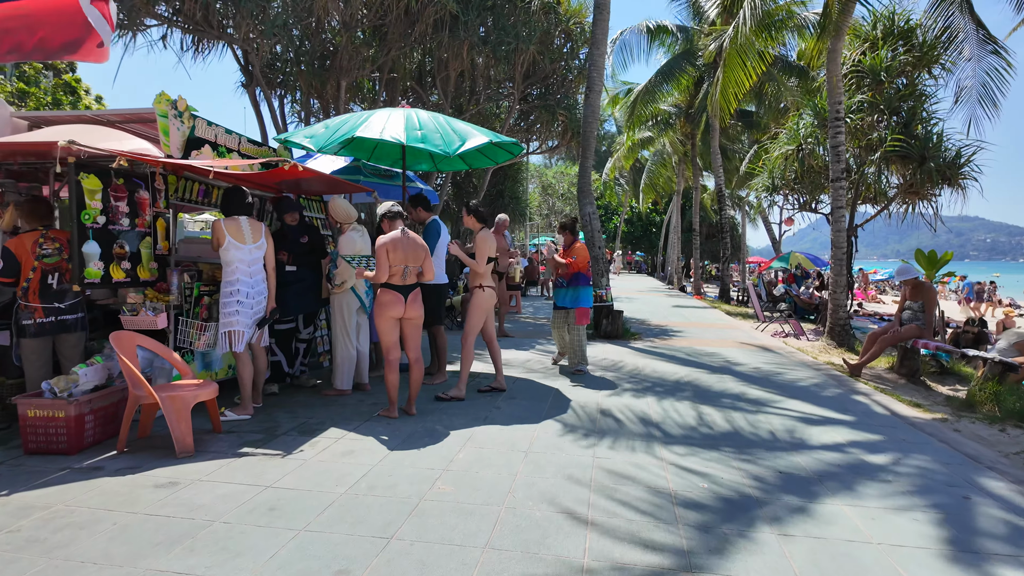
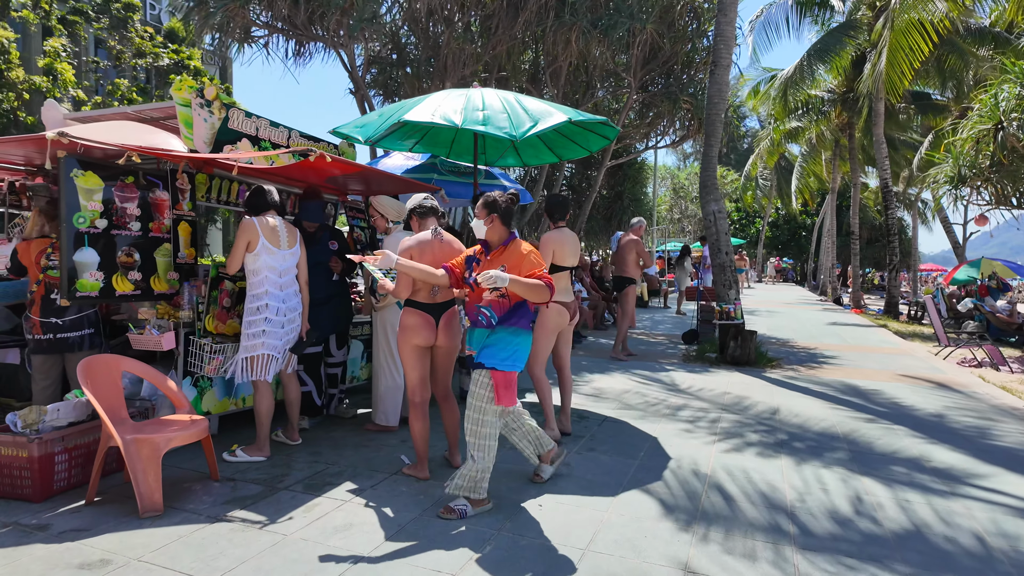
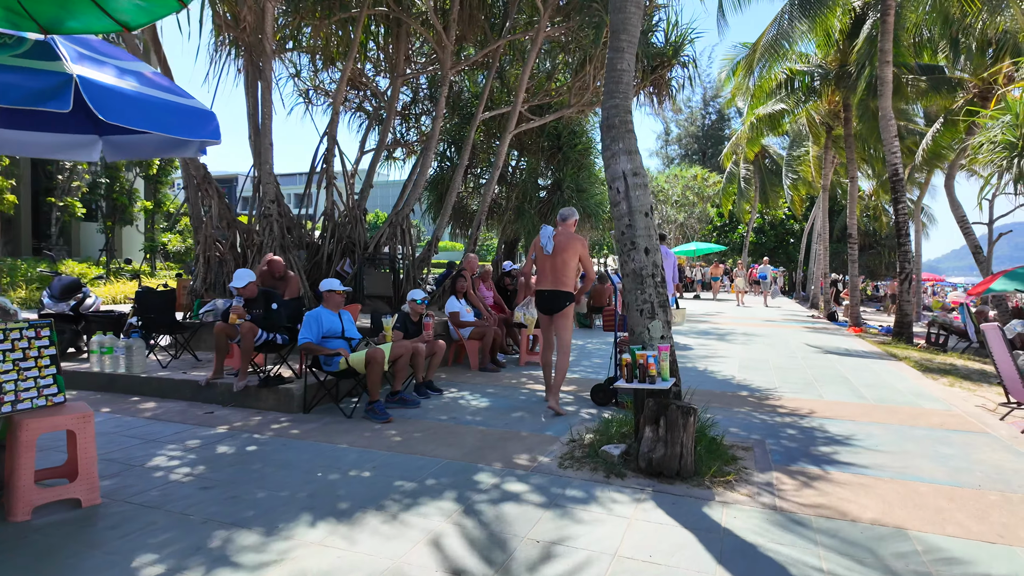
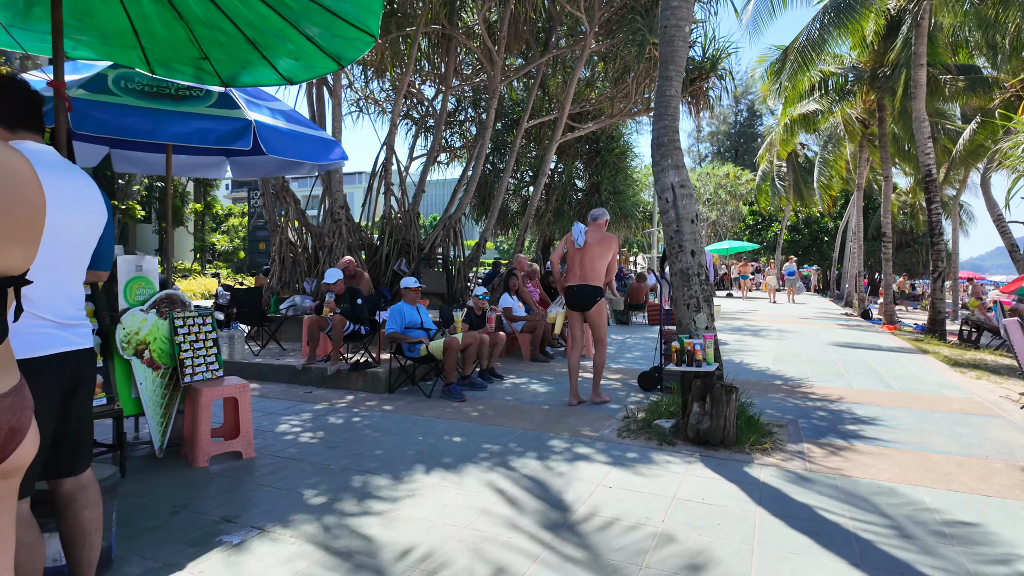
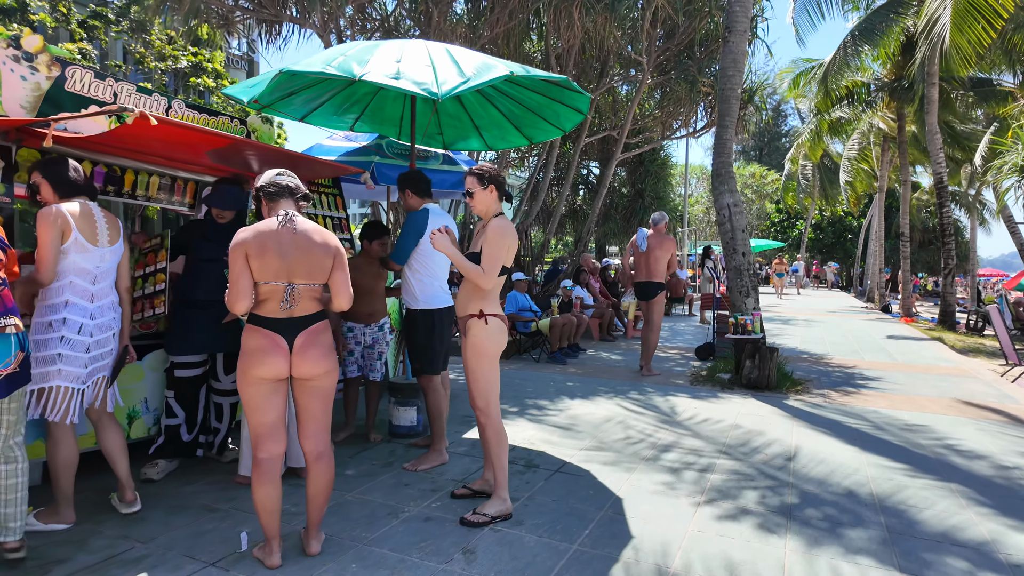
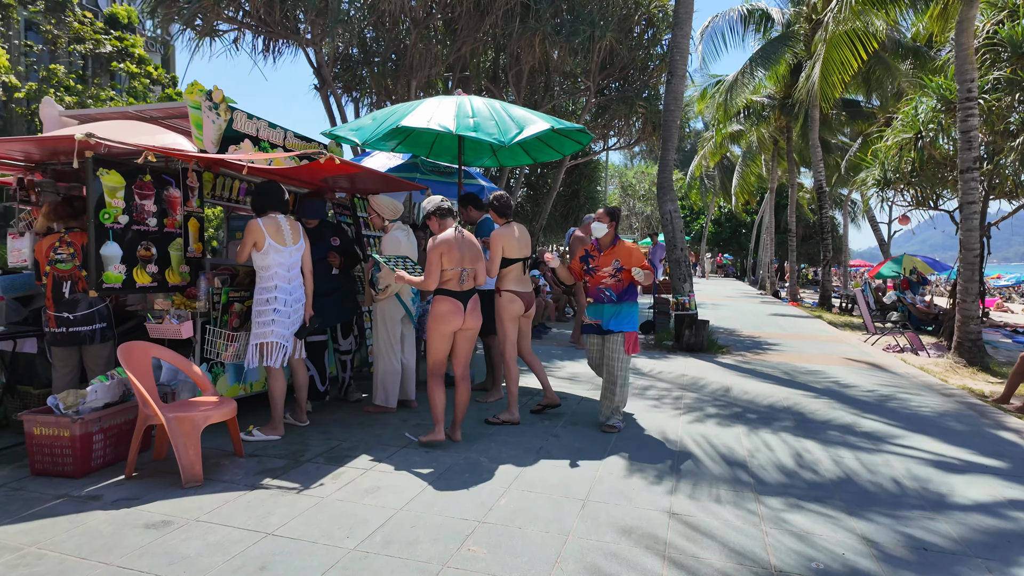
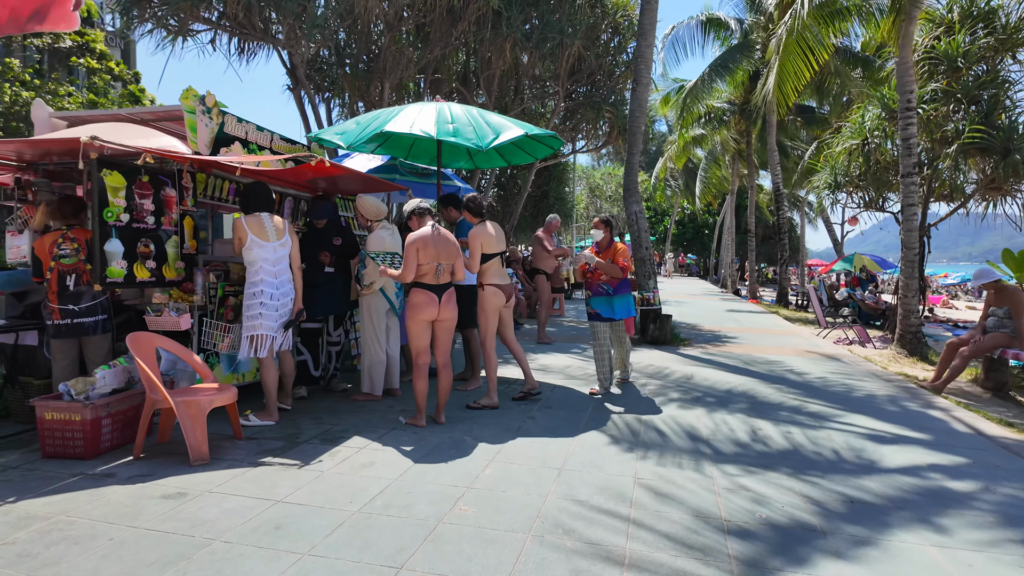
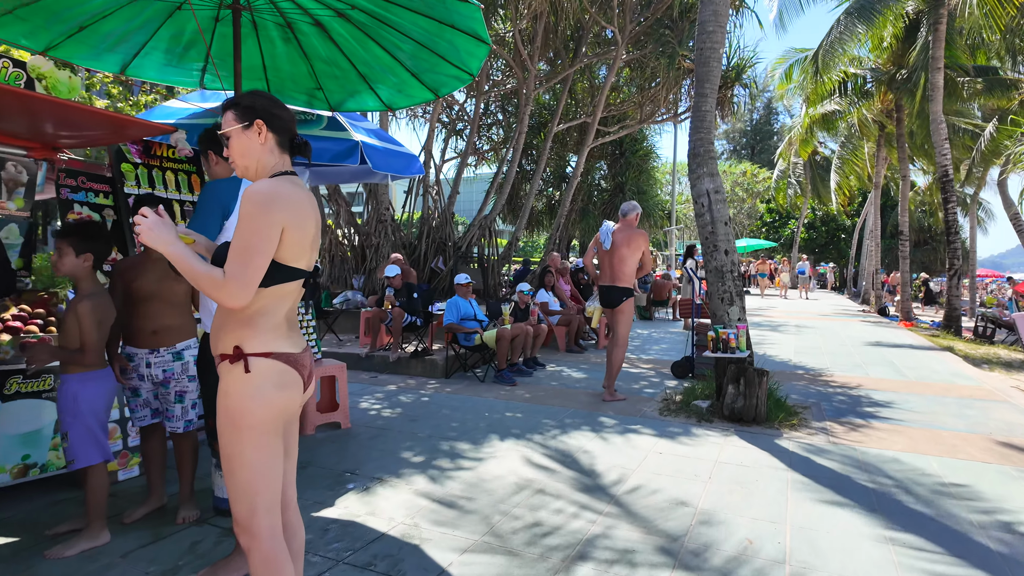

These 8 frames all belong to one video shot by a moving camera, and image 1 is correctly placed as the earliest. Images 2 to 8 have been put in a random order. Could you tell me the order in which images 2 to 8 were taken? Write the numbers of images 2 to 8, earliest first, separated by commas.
7, 6, 2, 5, 8, 4, 3
